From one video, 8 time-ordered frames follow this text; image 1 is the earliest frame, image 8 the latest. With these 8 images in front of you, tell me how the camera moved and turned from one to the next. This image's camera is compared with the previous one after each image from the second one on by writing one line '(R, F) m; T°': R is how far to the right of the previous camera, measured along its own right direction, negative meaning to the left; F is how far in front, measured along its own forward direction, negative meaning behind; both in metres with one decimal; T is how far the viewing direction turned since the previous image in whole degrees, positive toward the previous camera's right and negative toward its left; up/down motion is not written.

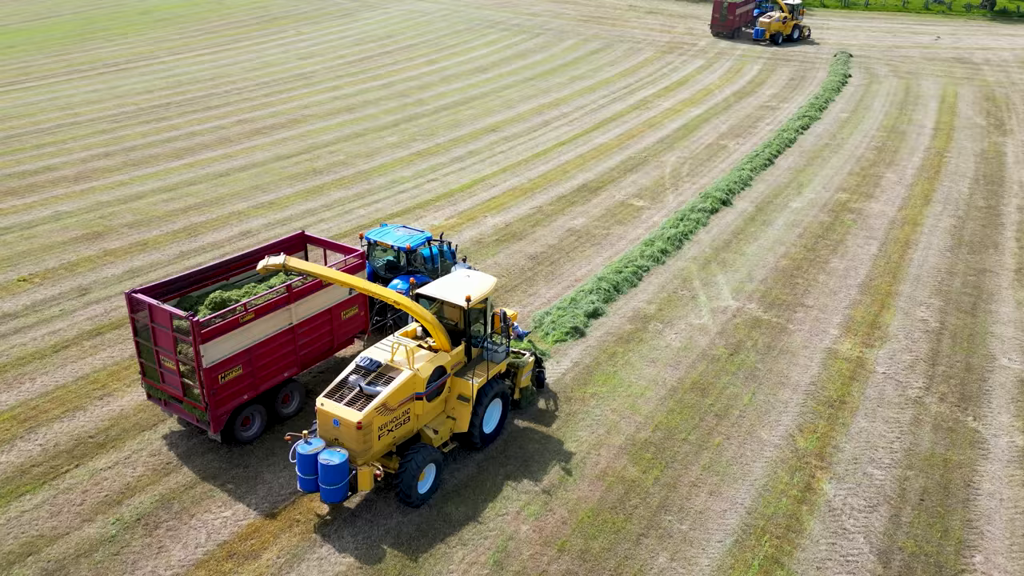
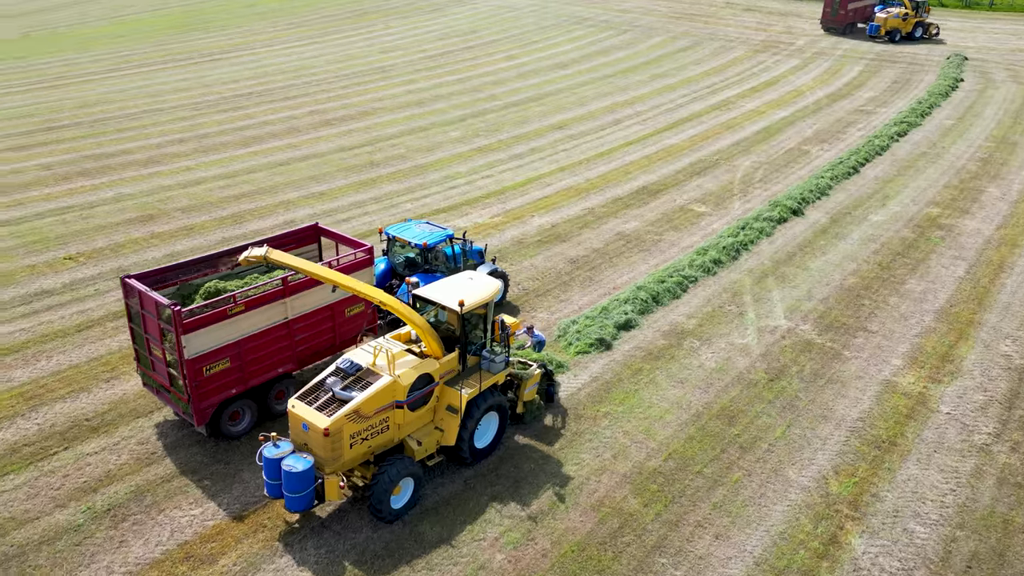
(+1.3, +1.0) m; -7°
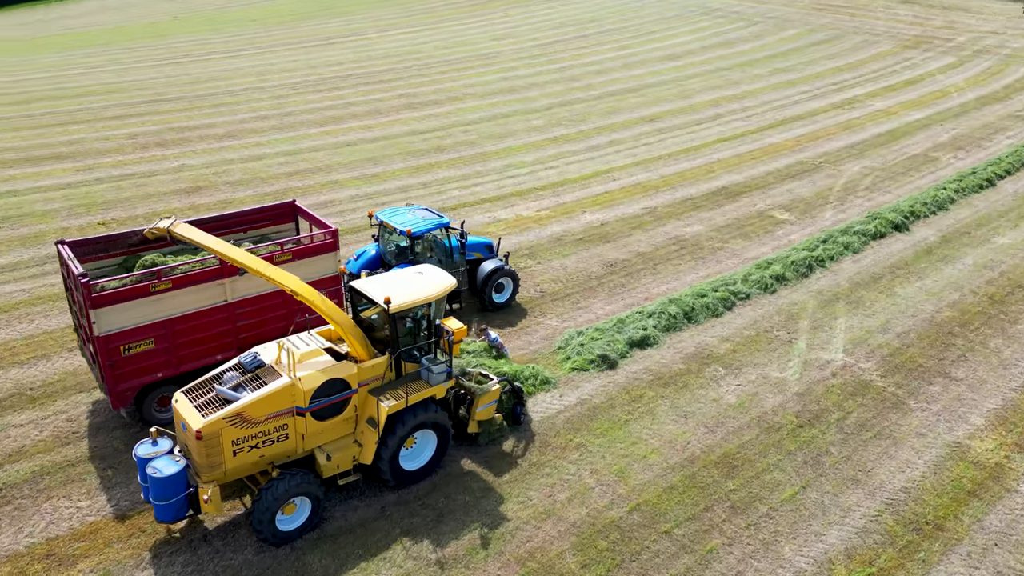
(+2.4, +2.0) m; -10°
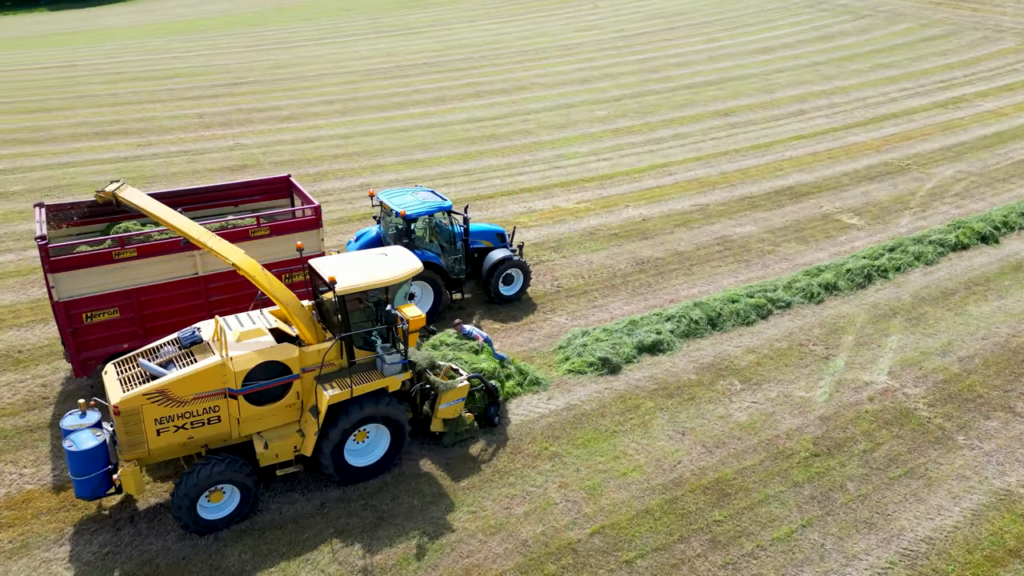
(+1.6, +1.1) m; -7°
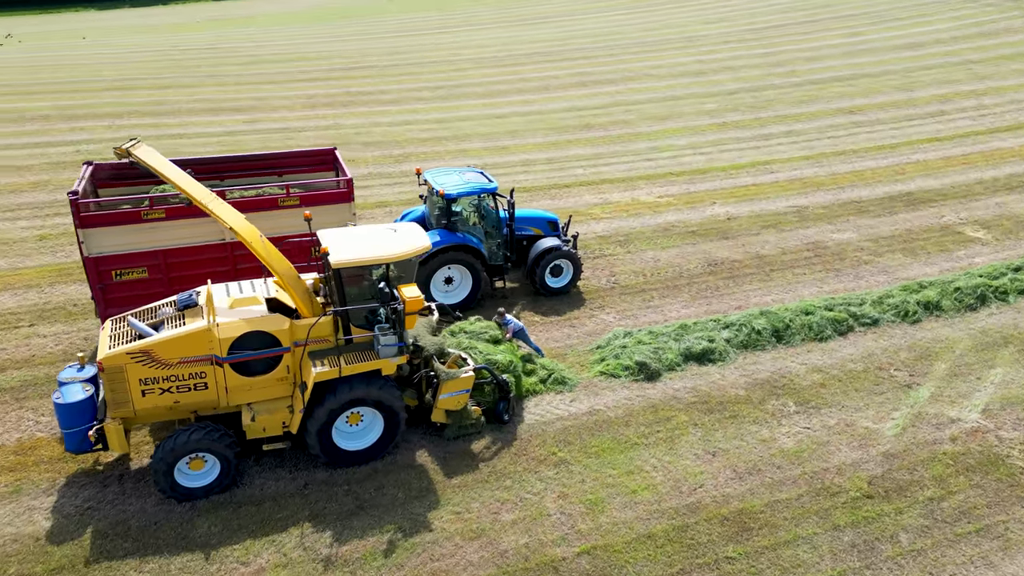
(+1.4, +0.9) m; -10°
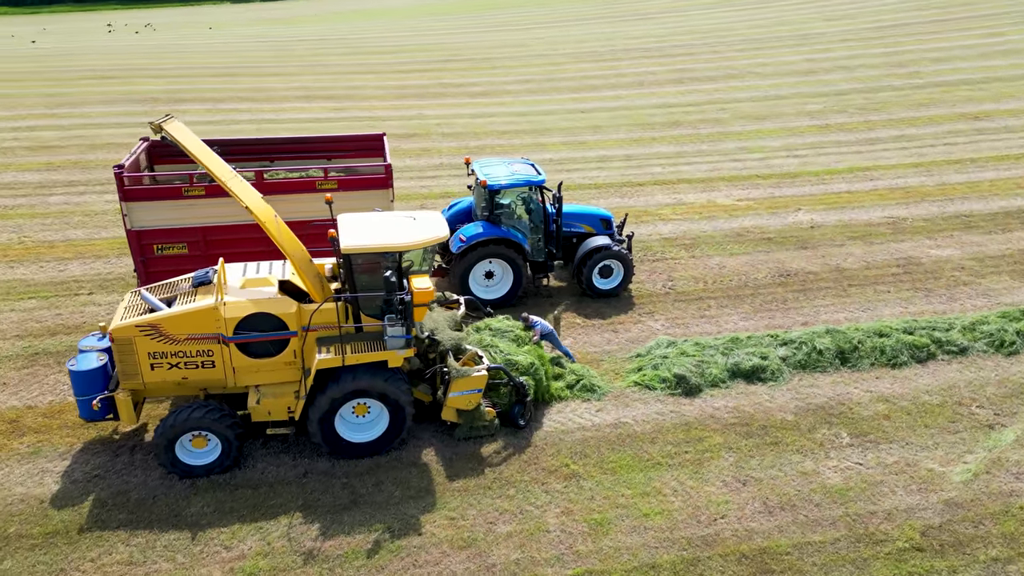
(+1.0, +0.6) m; -8°
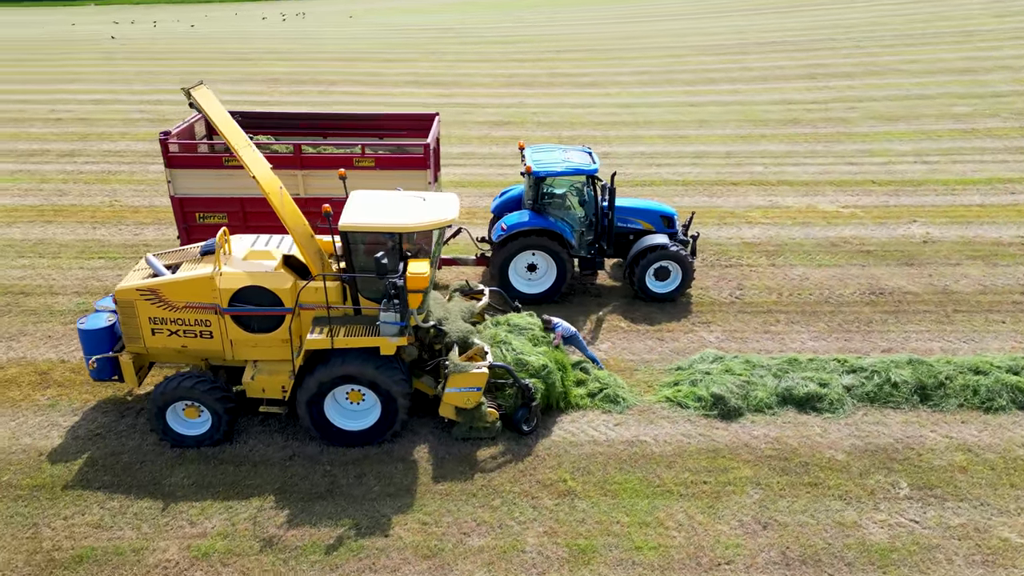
(+1.3, +0.8) m; -10°
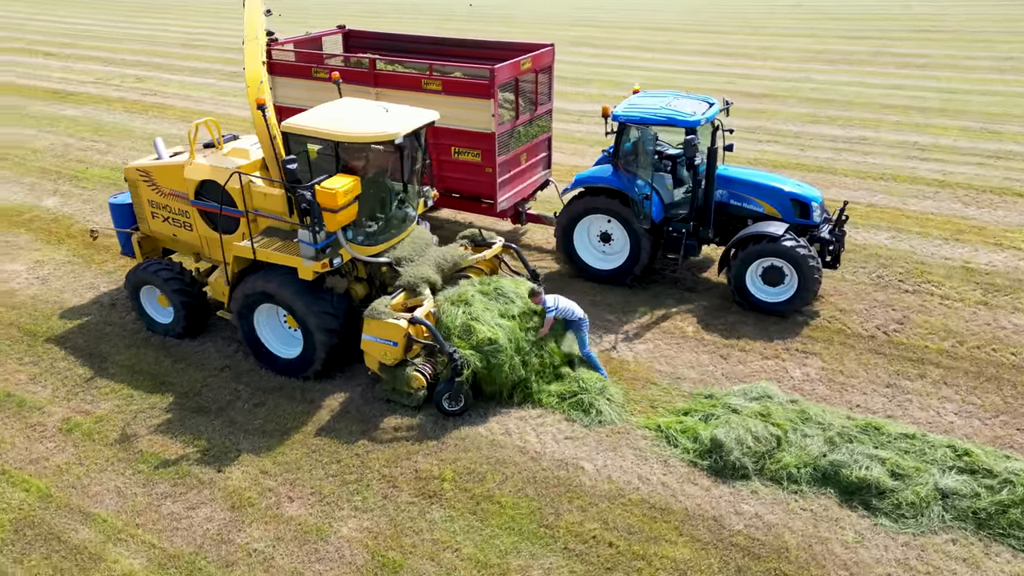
(+3.5, +2.5) m; -26°
